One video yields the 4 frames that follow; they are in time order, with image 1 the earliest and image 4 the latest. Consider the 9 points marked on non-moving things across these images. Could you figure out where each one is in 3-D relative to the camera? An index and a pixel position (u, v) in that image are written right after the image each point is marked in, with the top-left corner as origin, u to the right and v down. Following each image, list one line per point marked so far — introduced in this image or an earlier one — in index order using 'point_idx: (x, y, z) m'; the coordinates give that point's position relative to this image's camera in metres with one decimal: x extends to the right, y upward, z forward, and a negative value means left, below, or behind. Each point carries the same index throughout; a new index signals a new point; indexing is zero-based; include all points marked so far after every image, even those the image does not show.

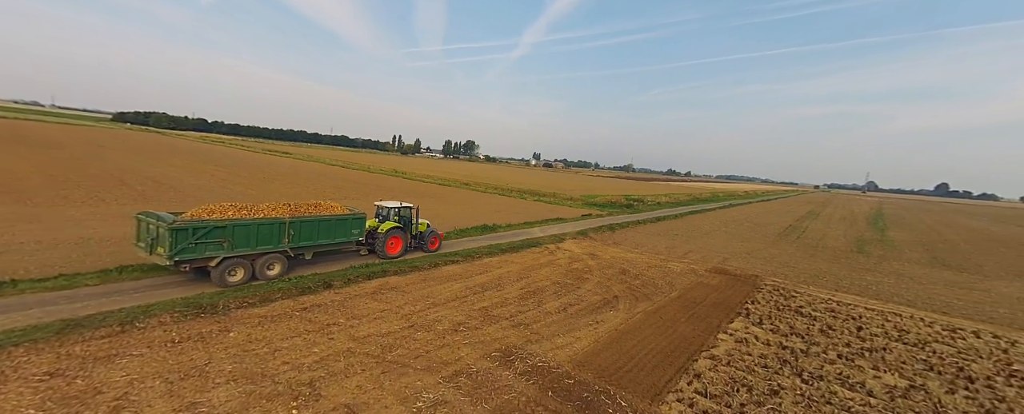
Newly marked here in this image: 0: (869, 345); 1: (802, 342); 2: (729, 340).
0: (+7.9, -3.0, +8.6) m
1: (+6.2, -2.8, +8.2) m
2: (+4.6, -2.7, +8.0) m
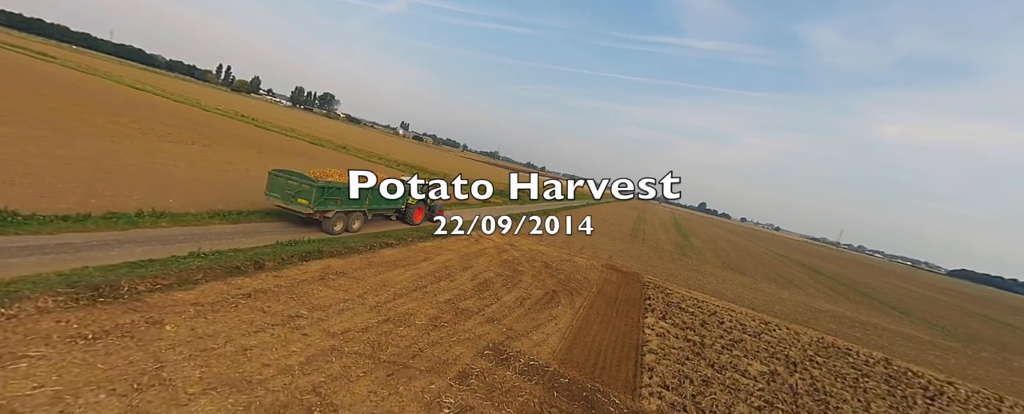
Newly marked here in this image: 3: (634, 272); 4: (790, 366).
0: (+6.1, -3.6, +11.0) m
1: (+4.7, -3.3, +10.0) m
2: (+3.3, -3.0, +9.3) m
3: (+5.6, -3.0, +18.0) m
4: (+6.9, -4.0, +9.8) m
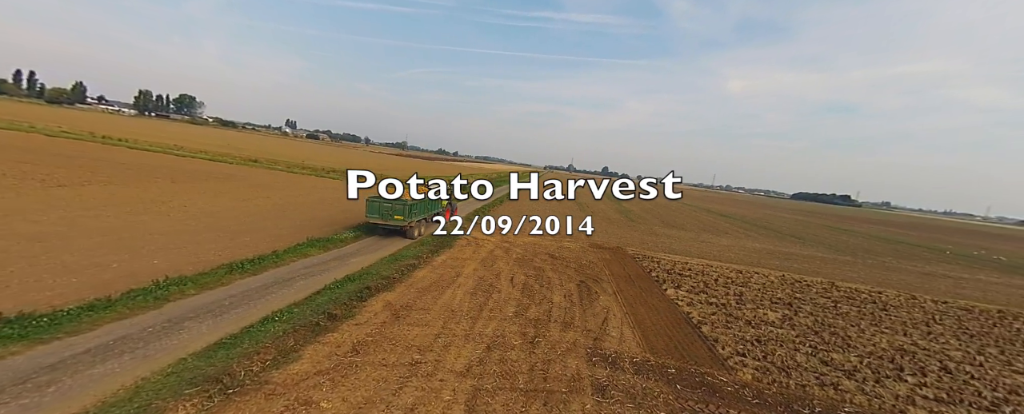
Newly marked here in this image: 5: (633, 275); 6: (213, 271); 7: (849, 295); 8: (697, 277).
0: (+6.8, -2.7, +12.3) m
1: (+5.5, -2.6, +11.2) m
2: (+4.2, -2.5, +10.2) m
3: (+5.1, -2.0, +19.1) m
4: (+7.8, -2.9, +11.3) m
5: (+3.8, -2.2, +12.9) m
6: (-7.9, -1.7, +10.3) m
7: (+13.5, -3.6, +15.8) m
8: (+6.5, -2.5, +14.0) m
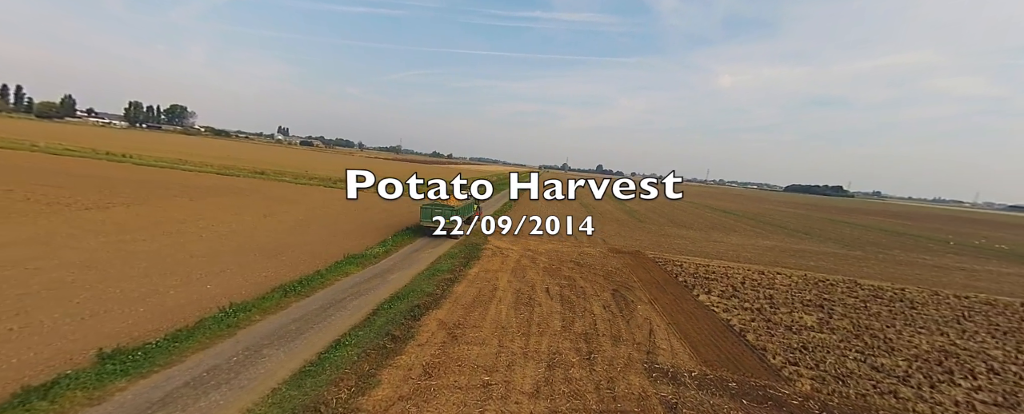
0: (+7.8, -2.8, +12.5) m
1: (+6.5, -2.8, +11.3) m
2: (+5.2, -2.7, +10.4) m
3: (+6.2, -2.2, +19.3) m
4: (+8.8, -3.0, +11.4) m
5: (+4.8, -2.5, +13.1) m
6: (-6.9, -2.3, +10.5) m
7: (+14.6, -3.5, +15.9) m
8: (+7.5, -2.7, +14.1) m
